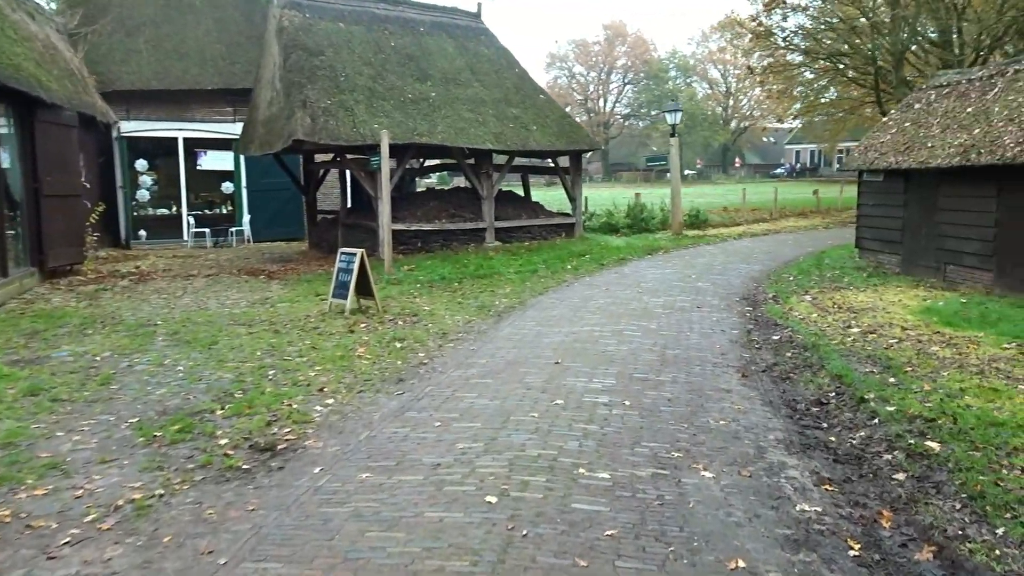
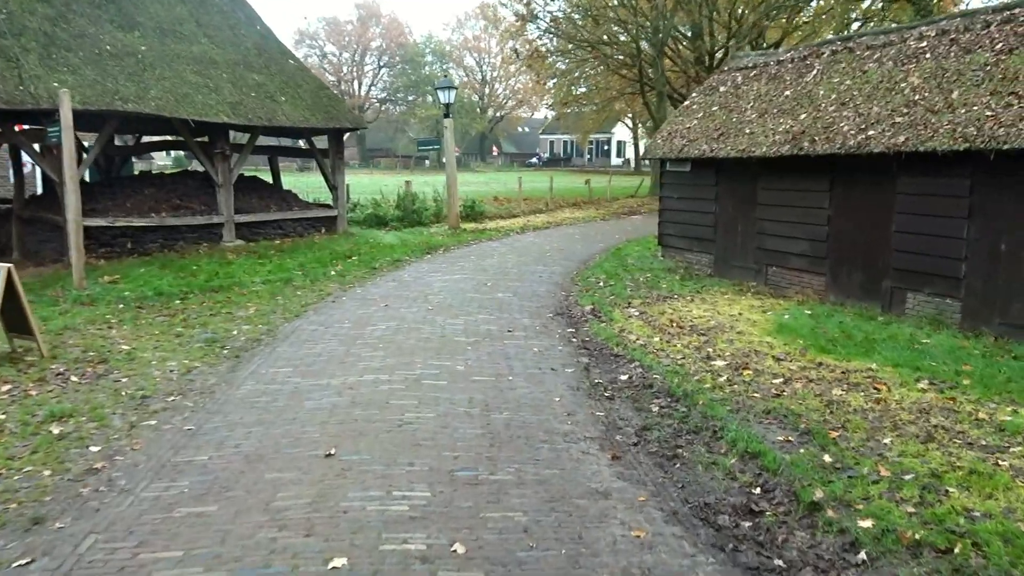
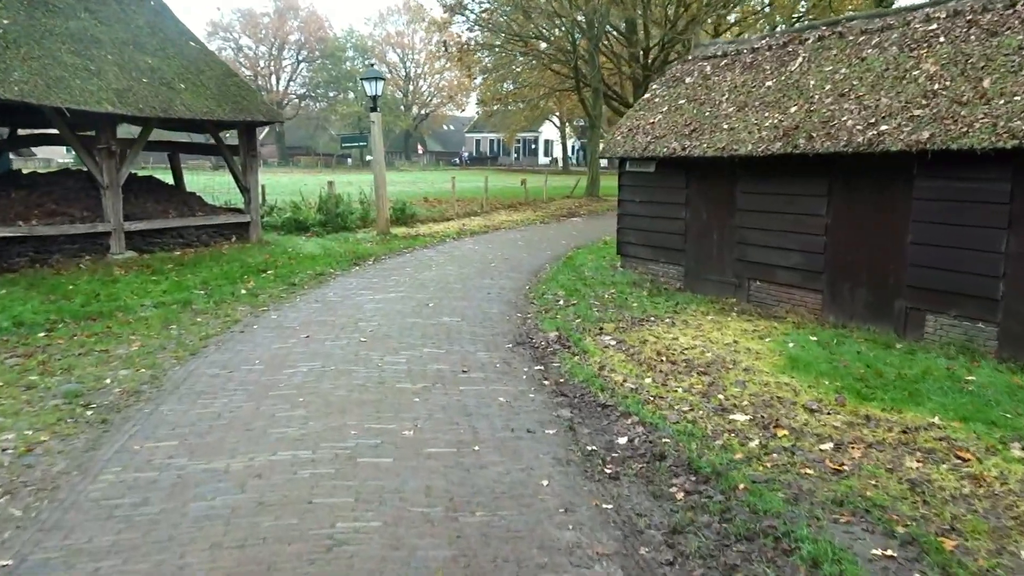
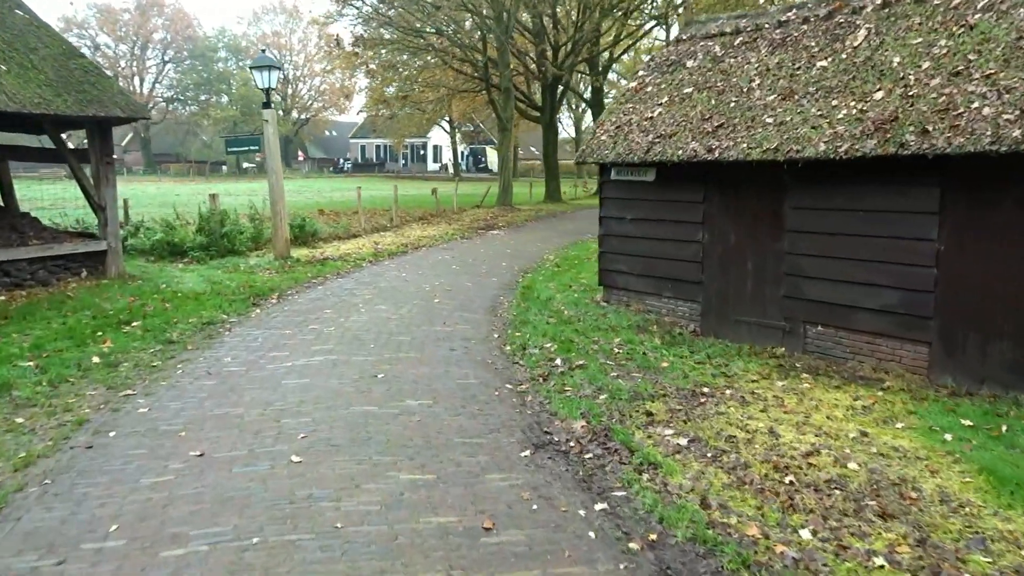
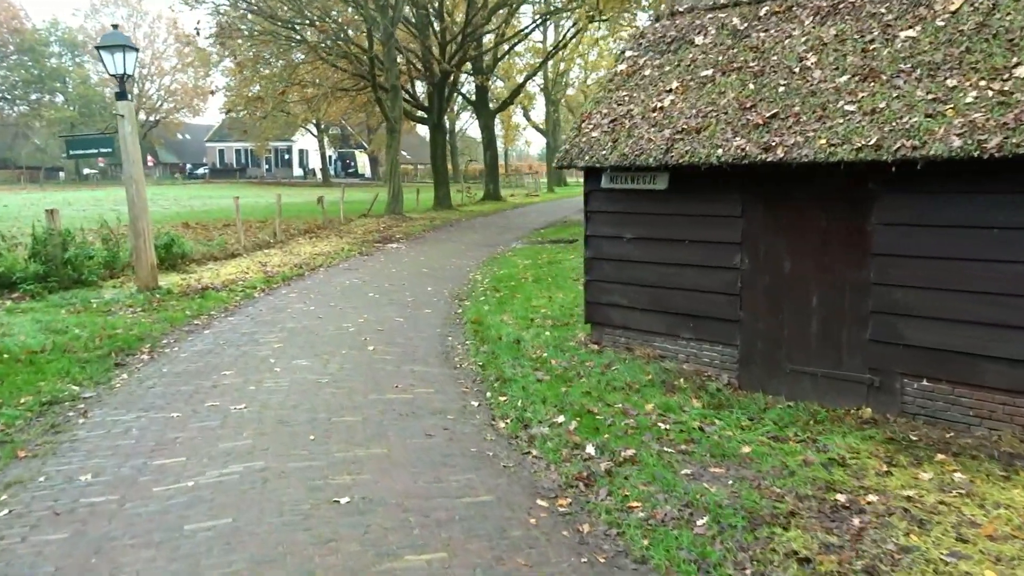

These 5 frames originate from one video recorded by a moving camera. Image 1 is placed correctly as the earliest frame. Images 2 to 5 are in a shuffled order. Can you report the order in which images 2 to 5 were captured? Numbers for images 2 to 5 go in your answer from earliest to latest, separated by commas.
2, 3, 4, 5
